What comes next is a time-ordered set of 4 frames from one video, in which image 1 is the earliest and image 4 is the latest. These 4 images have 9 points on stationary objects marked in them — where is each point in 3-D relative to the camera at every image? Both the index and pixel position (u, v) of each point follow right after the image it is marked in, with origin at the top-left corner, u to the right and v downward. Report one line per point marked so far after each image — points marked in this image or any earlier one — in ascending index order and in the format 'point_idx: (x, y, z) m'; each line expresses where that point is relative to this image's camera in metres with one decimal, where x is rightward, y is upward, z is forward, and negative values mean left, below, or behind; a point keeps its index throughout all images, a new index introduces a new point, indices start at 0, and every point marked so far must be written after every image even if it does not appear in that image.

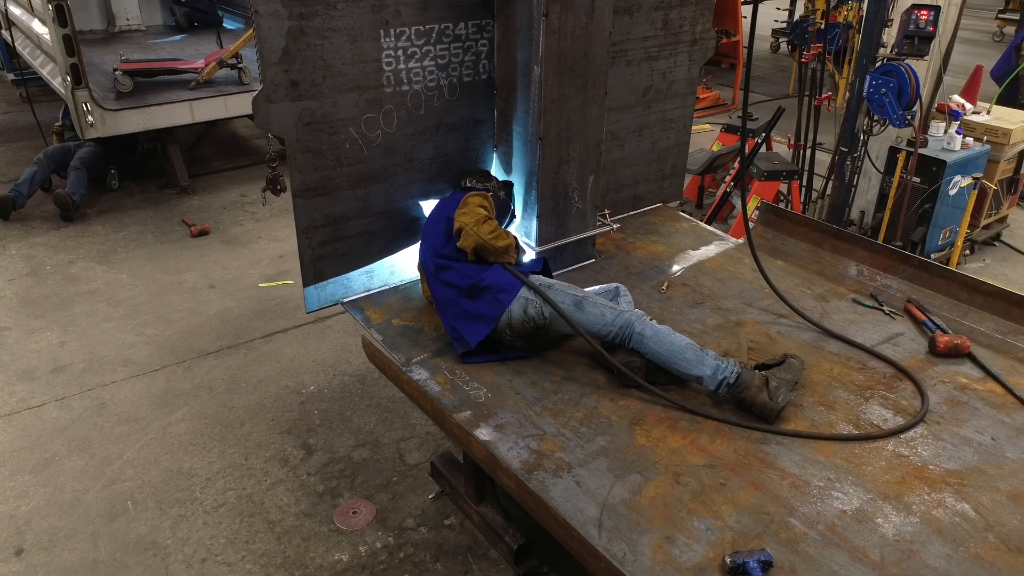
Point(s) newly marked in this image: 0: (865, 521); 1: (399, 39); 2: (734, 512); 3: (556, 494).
0: (+0.9, -0.6, +2.0) m
1: (-0.4, +0.9, +2.7) m
2: (+0.6, -0.6, +2.1) m
3: (+0.1, -0.6, +2.1) m
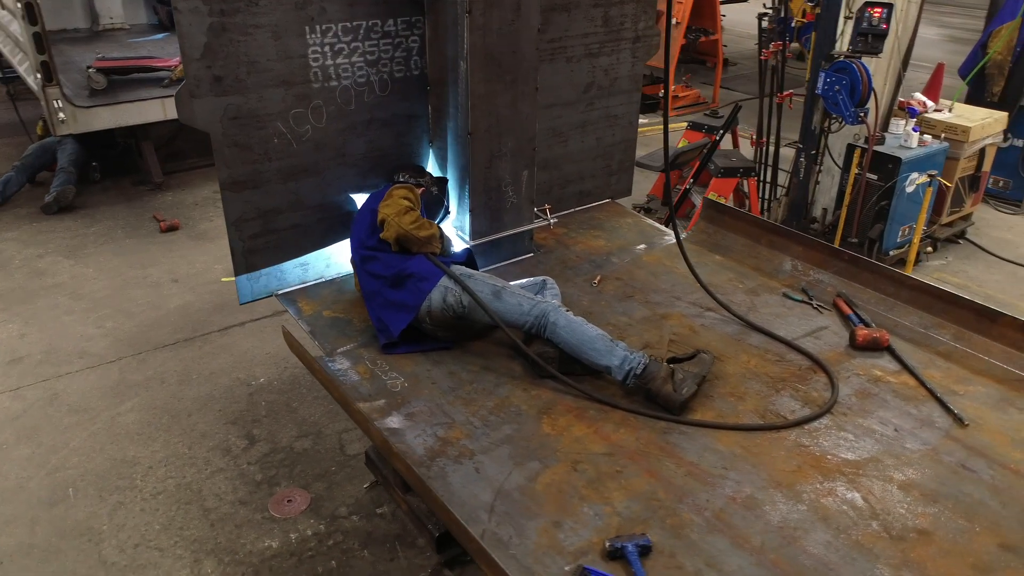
0: (+0.6, -0.6, +2.1) m
1: (-0.7, +0.9, +2.8) m
2: (+0.3, -0.6, +2.1) m
3: (-0.2, -0.5, +2.2) m
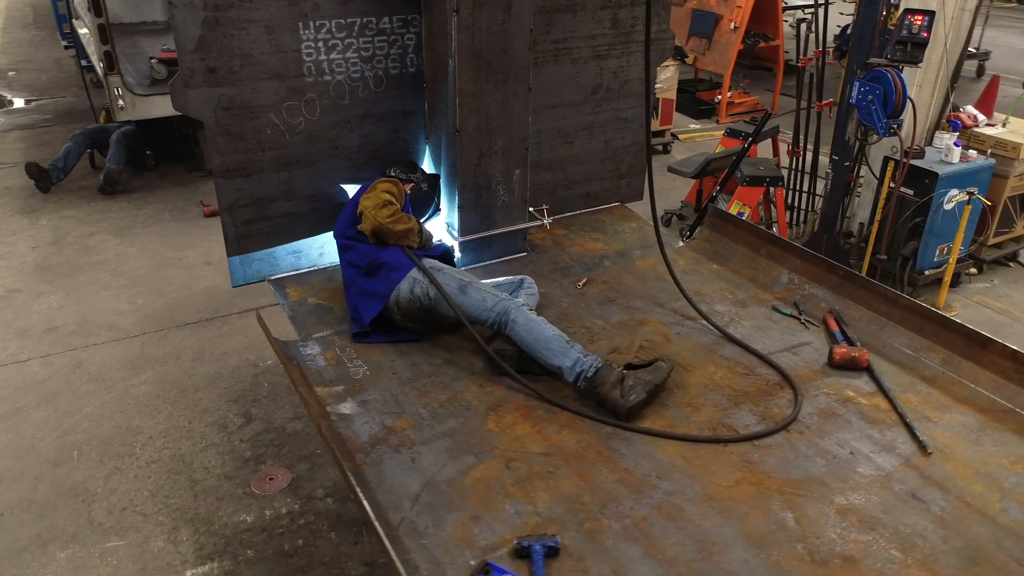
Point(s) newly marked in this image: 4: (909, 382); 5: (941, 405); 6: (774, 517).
0: (+0.4, -0.6, +2.0) m
1: (-0.7, +1.0, +2.9) m
2: (+0.1, -0.6, +2.1) m
3: (-0.4, -0.5, +2.2) m
4: (+1.4, -0.3, +2.6) m
5: (+1.4, -0.4, +2.5) m
6: (+0.7, -0.6, +2.1) m
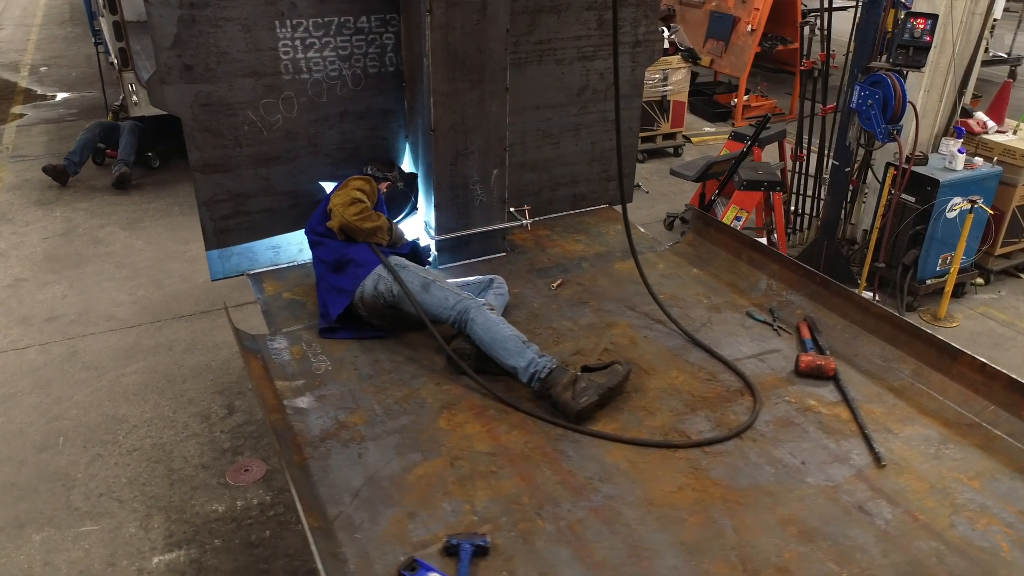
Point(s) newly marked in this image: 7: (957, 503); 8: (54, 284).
0: (+0.3, -0.6, +2.0) m
1: (-0.8, +1.0, +2.9) m
2: (-0.1, -0.6, +2.1) m
3: (-0.5, -0.5, +2.2) m
4: (+1.2, -0.4, +2.6) m
5: (+1.3, -0.4, +2.5) m
6: (+0.5, -0.6, +2.0) m
7: (+1.2, -0.6, +2.1) m
8: (-2.8, 0.0, +4.7) m
